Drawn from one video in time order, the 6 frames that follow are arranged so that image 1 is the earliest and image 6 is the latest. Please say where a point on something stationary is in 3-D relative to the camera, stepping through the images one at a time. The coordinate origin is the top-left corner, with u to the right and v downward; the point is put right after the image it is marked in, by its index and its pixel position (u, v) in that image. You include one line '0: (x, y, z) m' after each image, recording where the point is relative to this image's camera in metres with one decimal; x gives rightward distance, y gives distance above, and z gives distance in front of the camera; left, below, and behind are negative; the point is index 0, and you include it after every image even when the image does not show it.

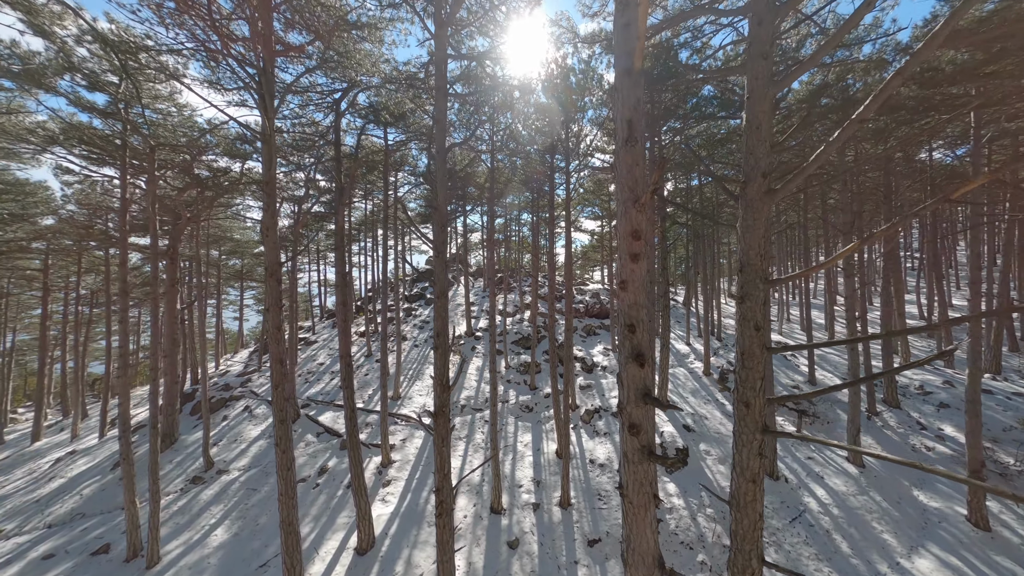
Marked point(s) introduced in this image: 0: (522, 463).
0: (+0.4, -6.1, +9.7) m
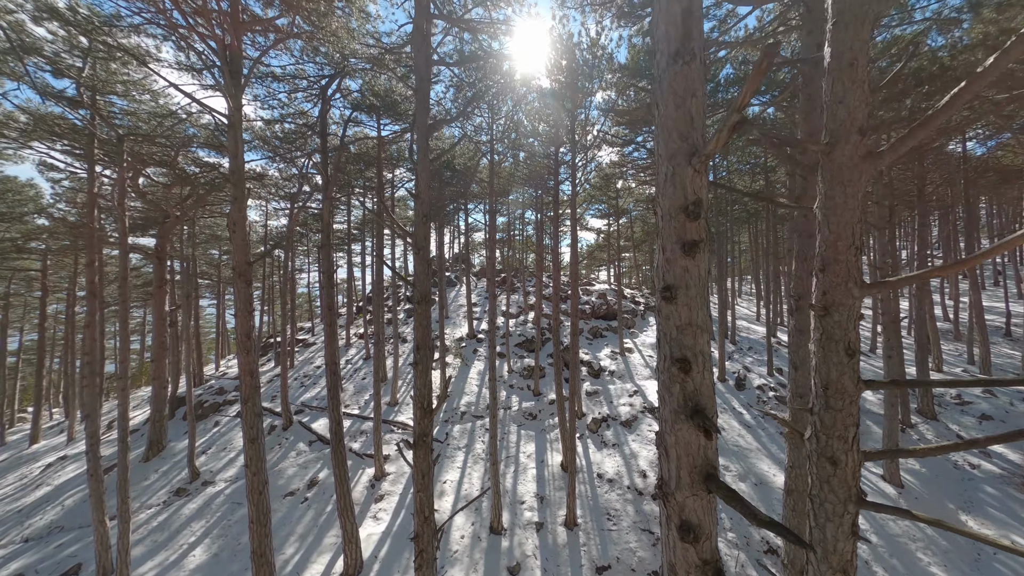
0: (+0.4, -6.1, +9.1) m
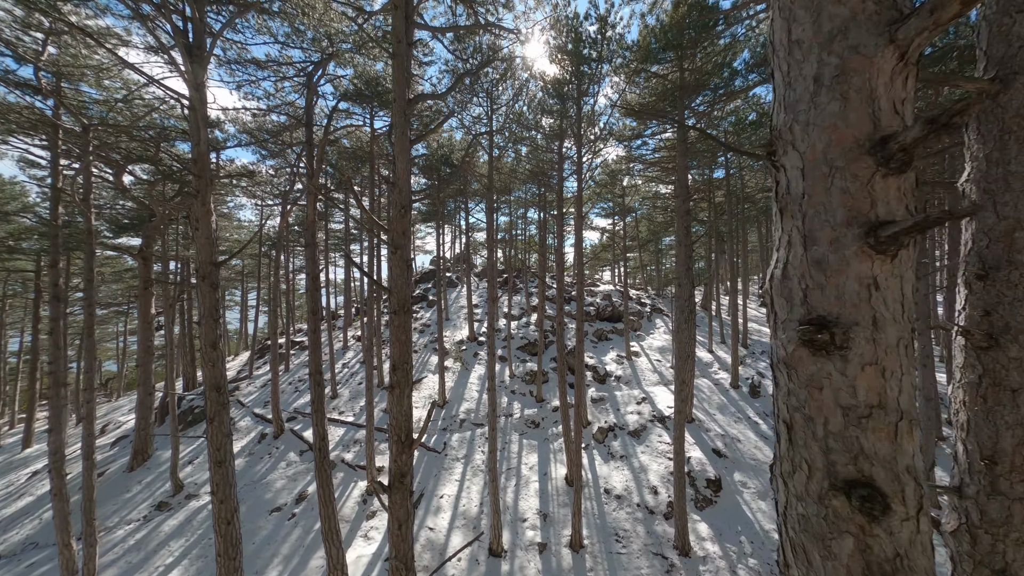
0: (+0.4, -6.2, +8.5) m
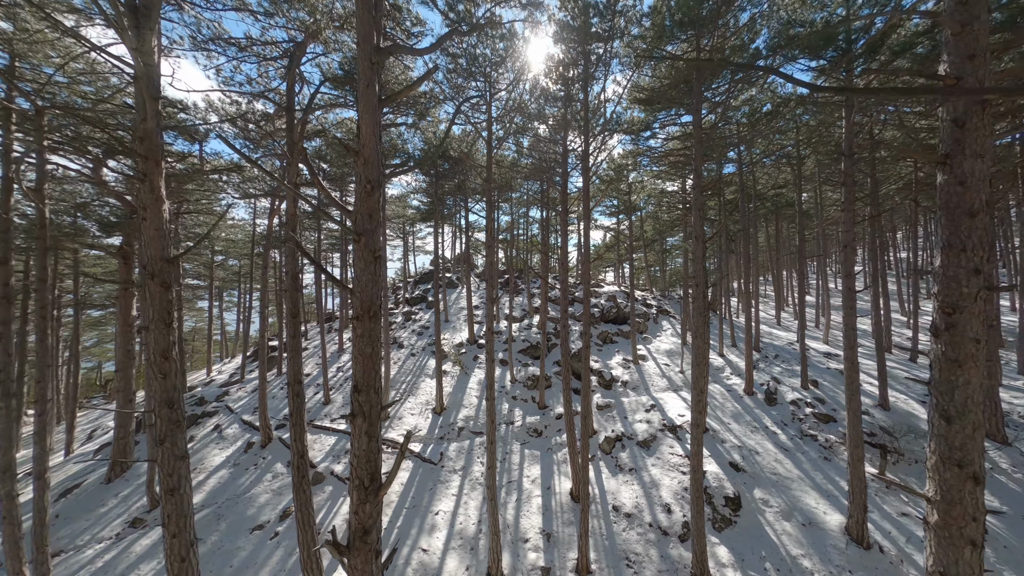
0: (+0.5, -6.2, +7.9) m
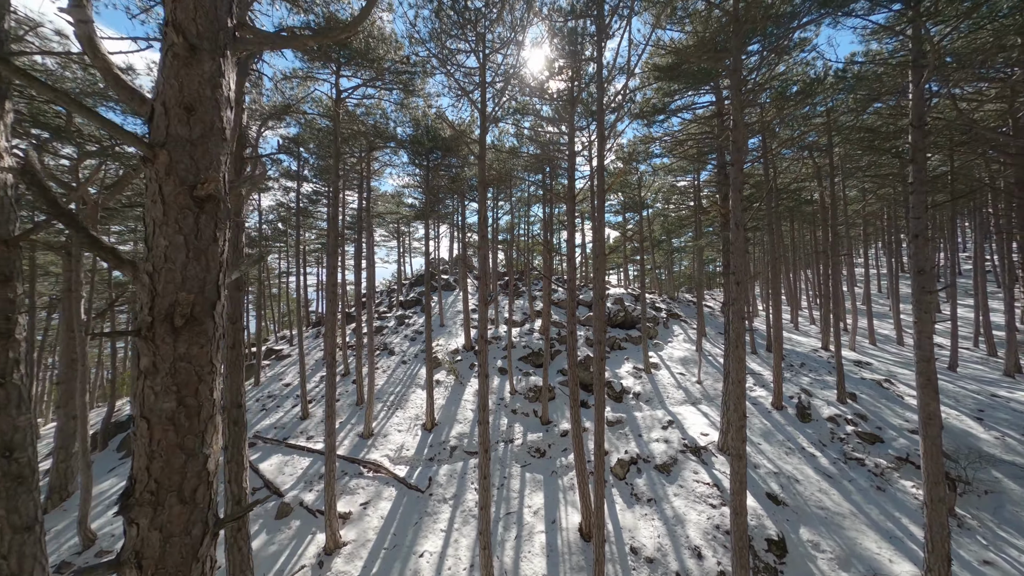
0: (+0.4, -6.2, +6.7) m
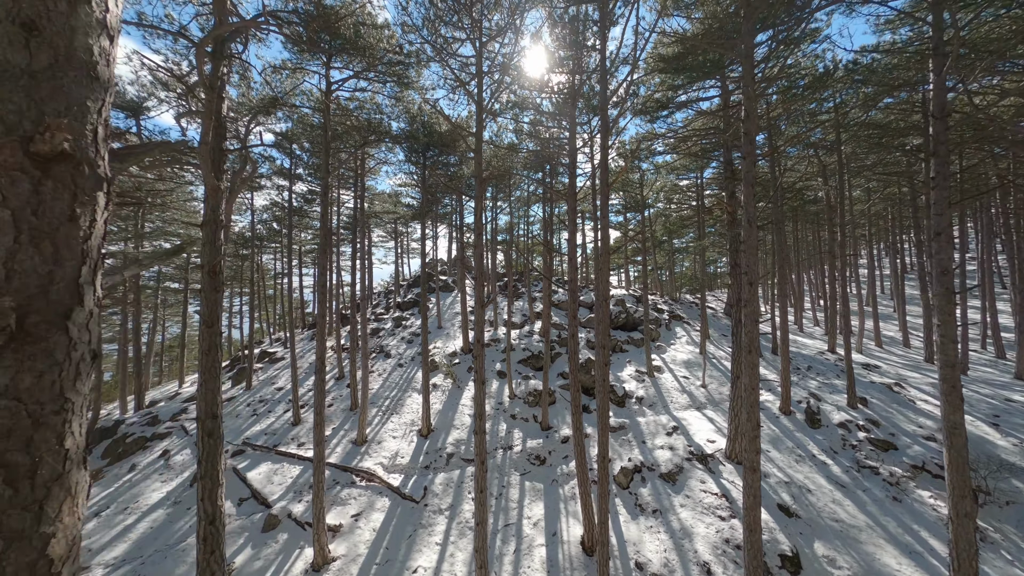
0: (+0.4, -6.2, +6.3) m
